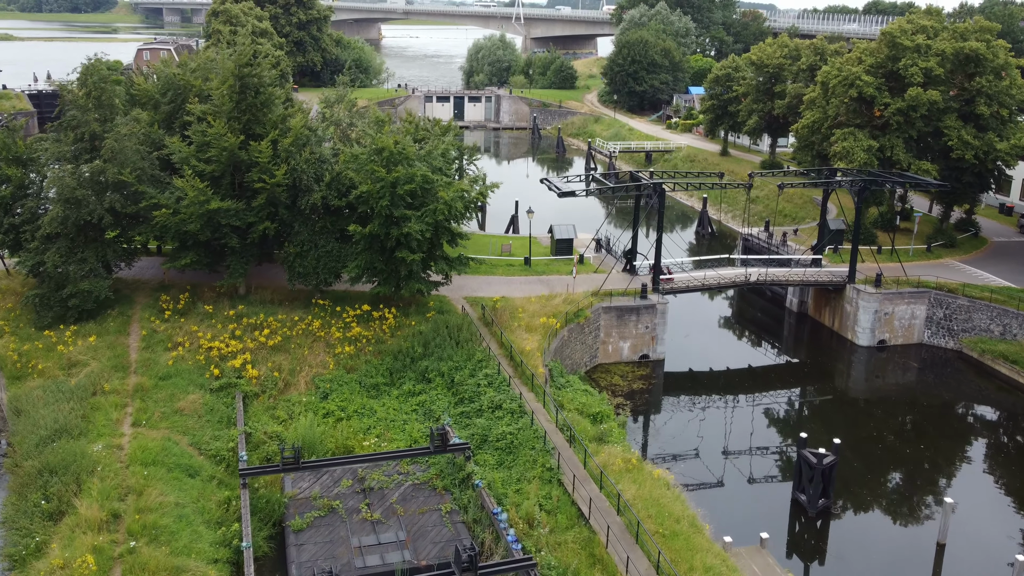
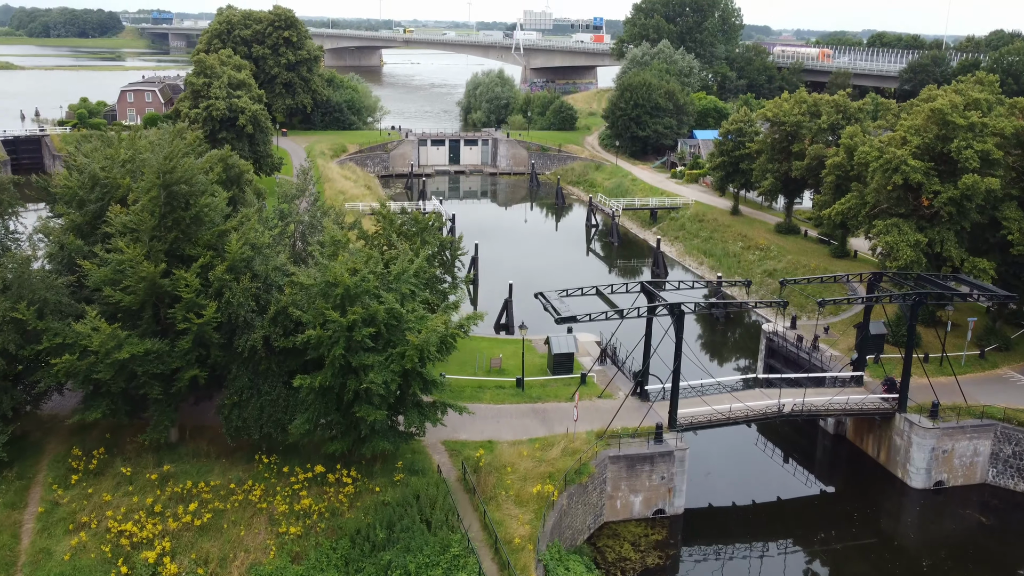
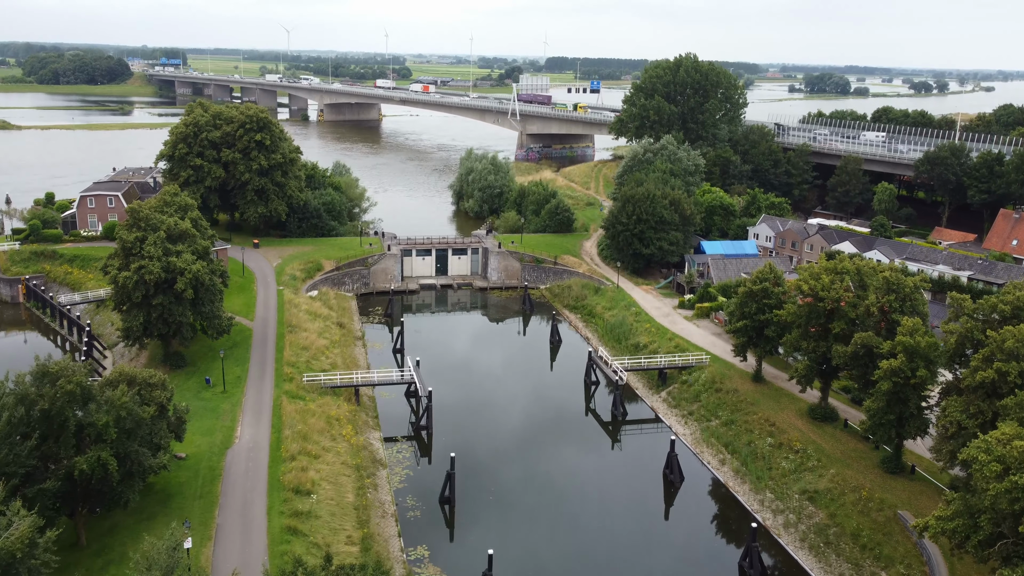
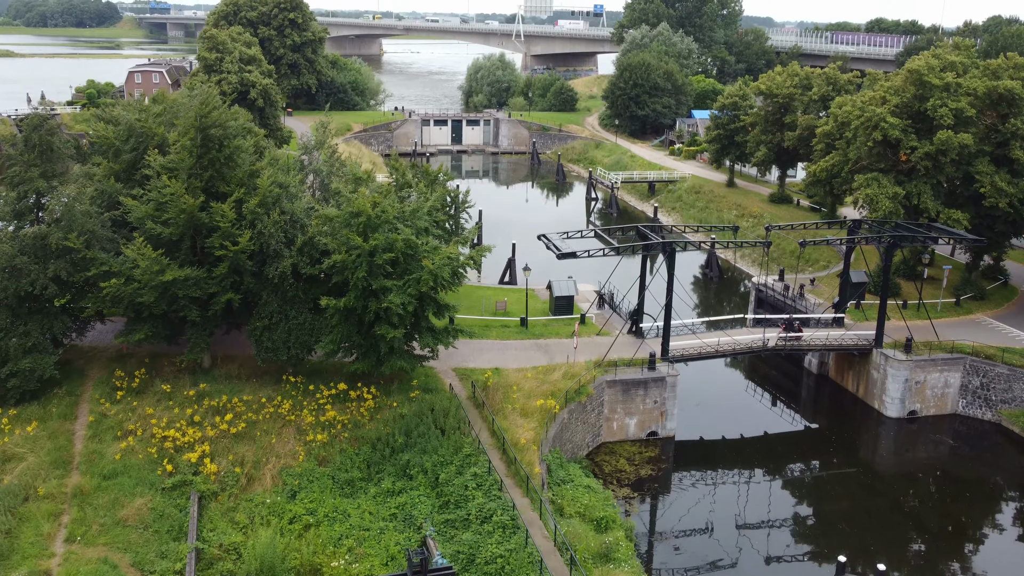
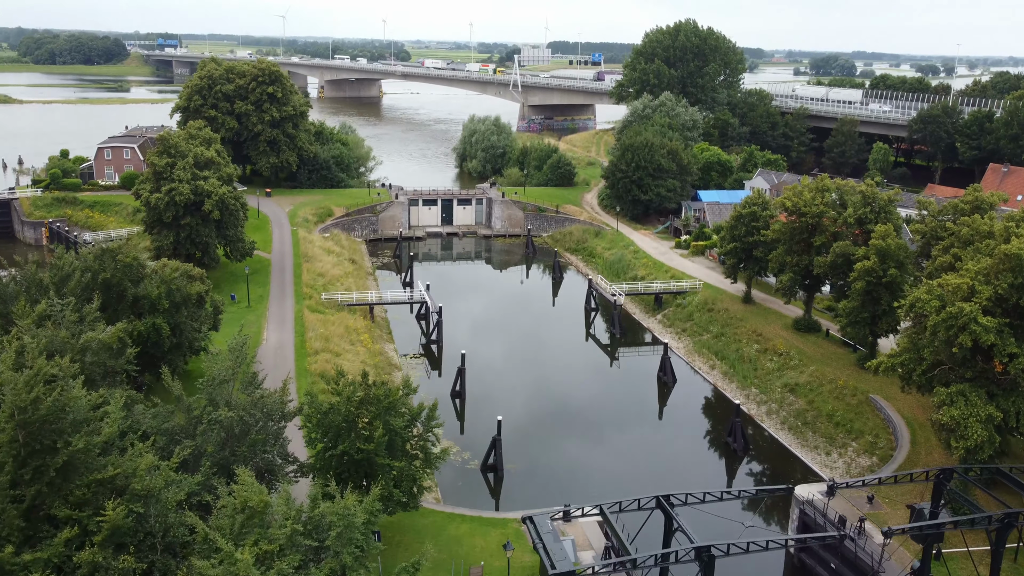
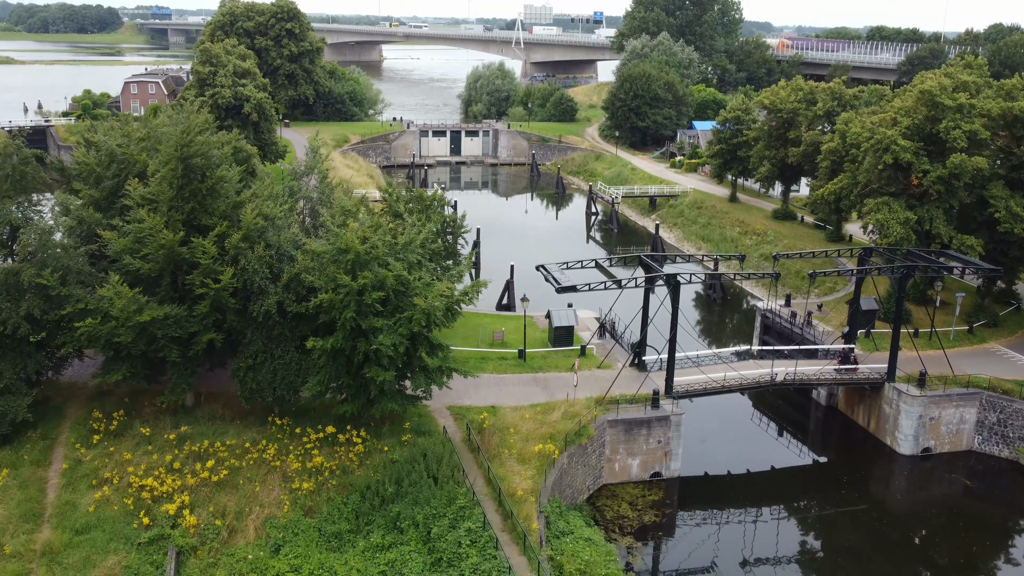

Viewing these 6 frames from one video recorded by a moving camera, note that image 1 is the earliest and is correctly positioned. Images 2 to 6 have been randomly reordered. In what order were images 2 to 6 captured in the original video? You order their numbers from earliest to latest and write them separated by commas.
4, 6, 2, 5, 3
